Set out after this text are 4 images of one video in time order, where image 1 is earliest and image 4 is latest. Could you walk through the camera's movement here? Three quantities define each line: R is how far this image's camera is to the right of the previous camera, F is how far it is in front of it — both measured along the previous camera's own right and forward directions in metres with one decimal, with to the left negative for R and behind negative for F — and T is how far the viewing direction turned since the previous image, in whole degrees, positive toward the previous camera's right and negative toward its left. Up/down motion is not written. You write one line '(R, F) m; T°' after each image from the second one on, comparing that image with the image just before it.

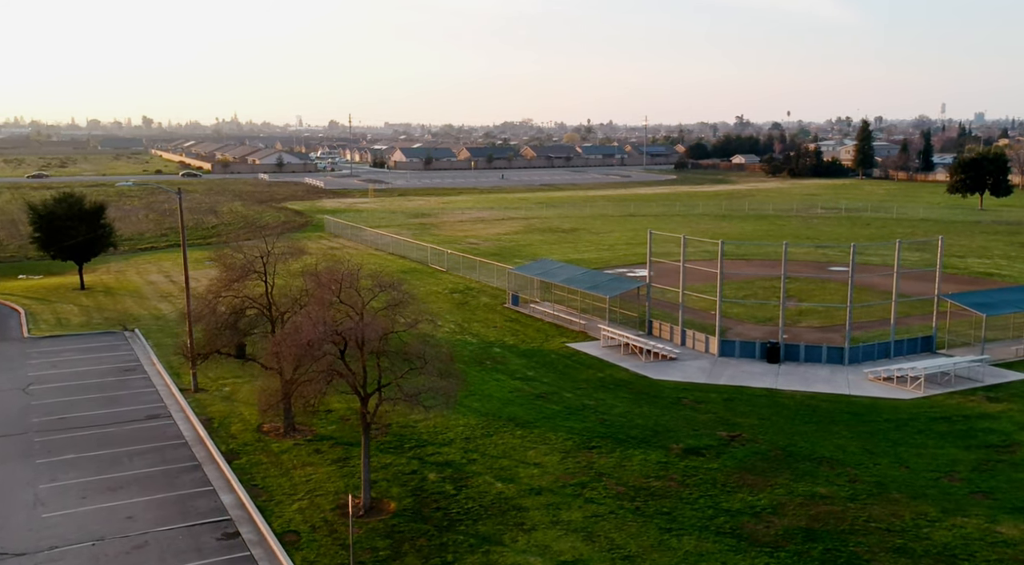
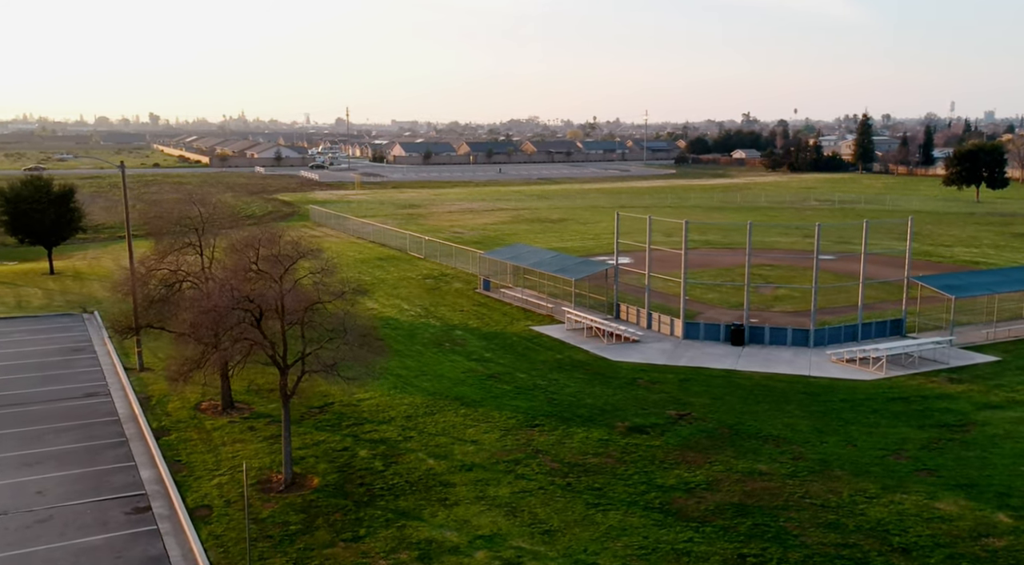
(+1.5, +0.6) m; 0°
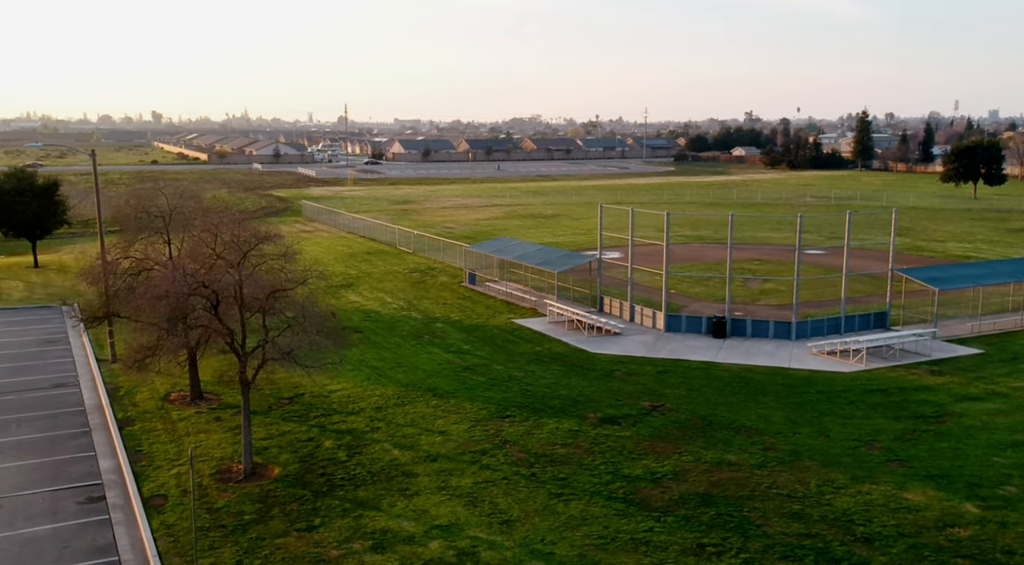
(+0.7, +0.3) m; 0°
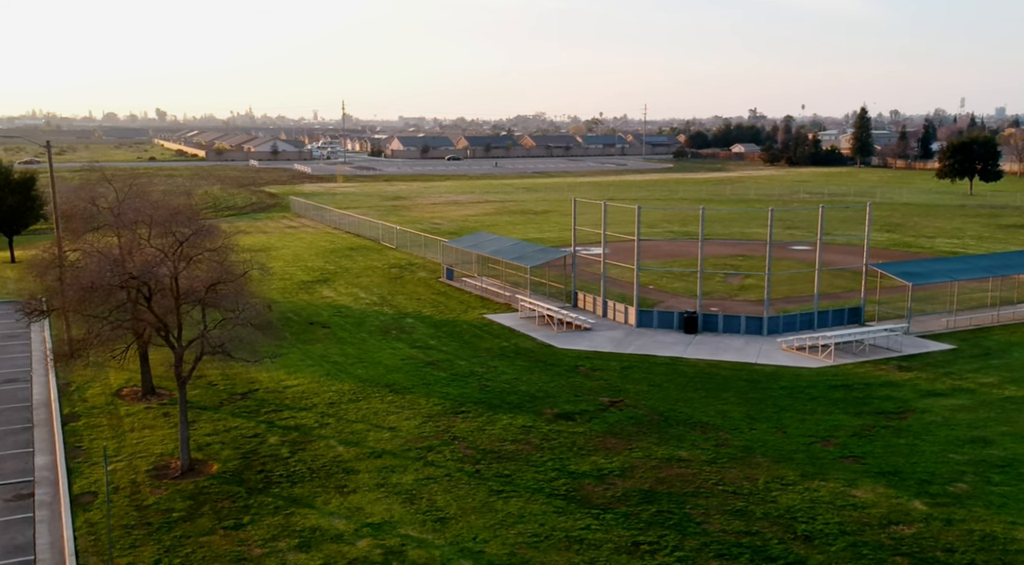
(+1.1, +0.3) m; 0°
